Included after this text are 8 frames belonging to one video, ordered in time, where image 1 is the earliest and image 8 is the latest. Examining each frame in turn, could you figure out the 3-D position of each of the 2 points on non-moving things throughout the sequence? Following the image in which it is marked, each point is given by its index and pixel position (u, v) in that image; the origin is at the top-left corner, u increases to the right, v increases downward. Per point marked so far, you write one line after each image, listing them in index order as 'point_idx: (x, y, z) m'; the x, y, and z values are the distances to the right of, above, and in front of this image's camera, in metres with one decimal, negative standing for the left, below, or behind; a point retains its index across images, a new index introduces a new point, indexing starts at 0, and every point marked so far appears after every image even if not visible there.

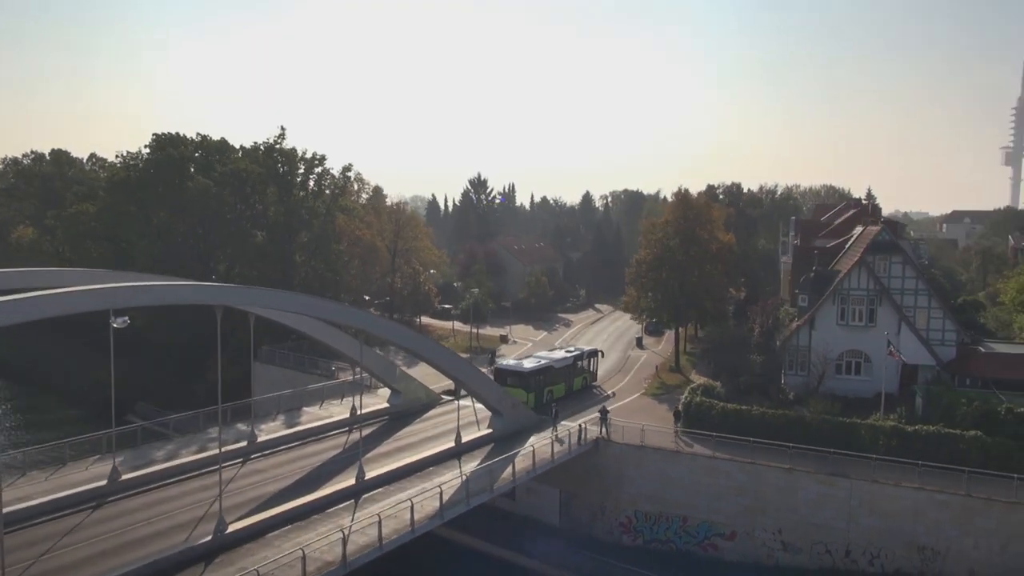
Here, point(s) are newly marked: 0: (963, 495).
0: (+11.5, -5.3, +19.2) m
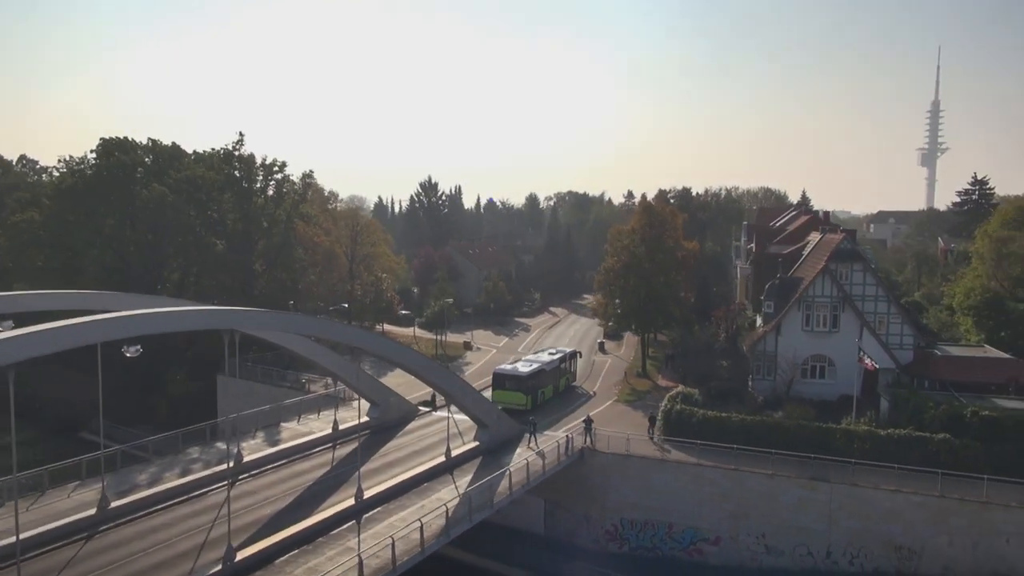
0: (+11.5, -5.6, +20.2) m
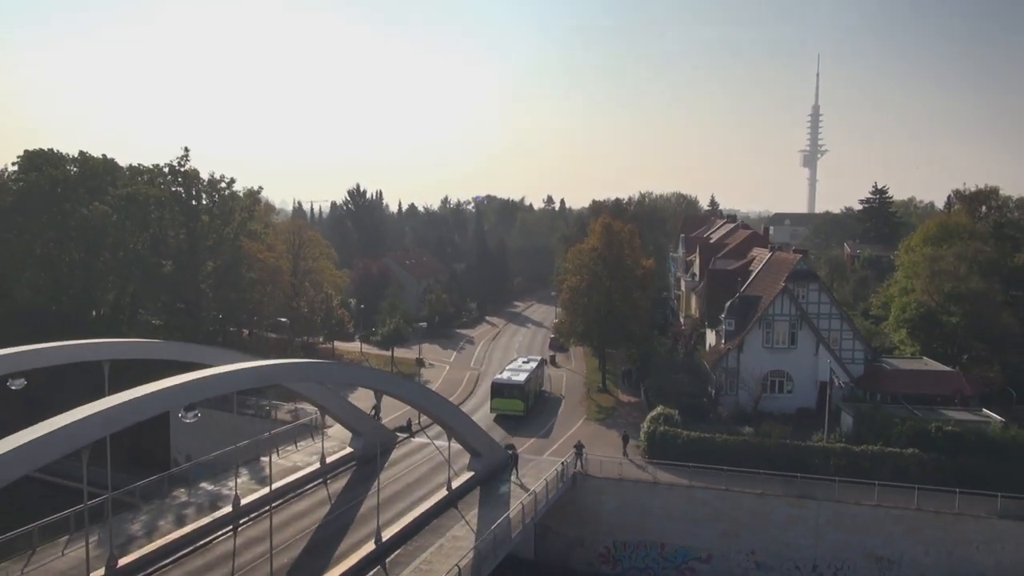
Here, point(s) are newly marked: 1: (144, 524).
0: (+11.7, -6.4, +21.8) m
1: (-9.4, -6.1, +19.2) m
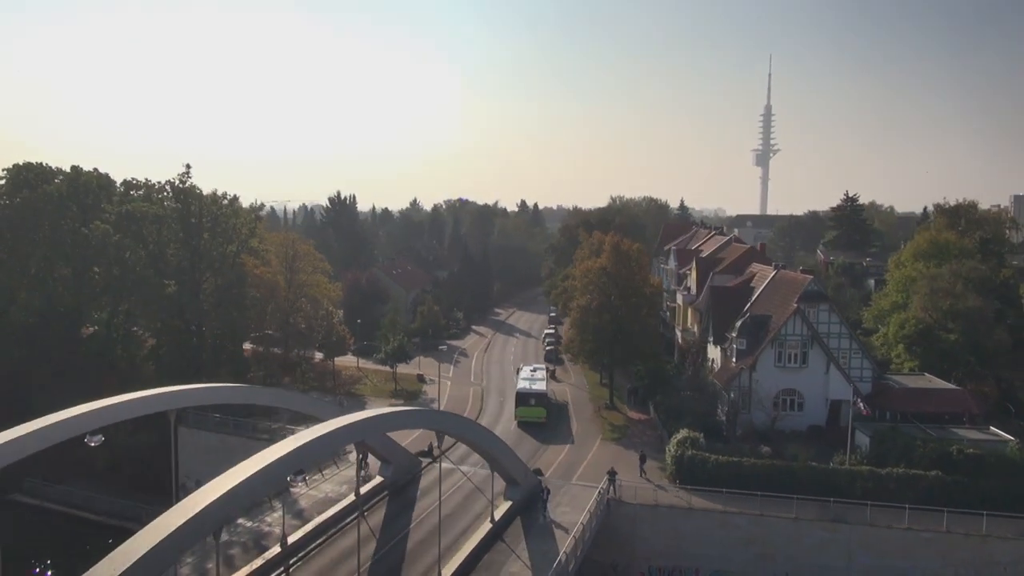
0: (+12.9, -7.3, +22.5) m
1: (-8.0, -7.0, +18.8) m
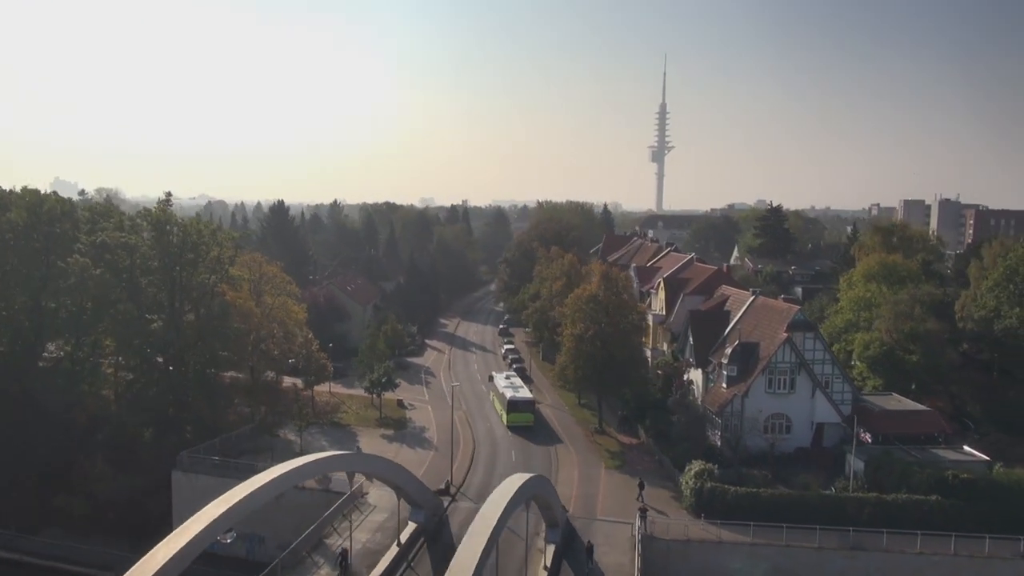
0: (+14.4, -8.7, +24.5) m
1: (-5.9, -8.7, +18.3) m
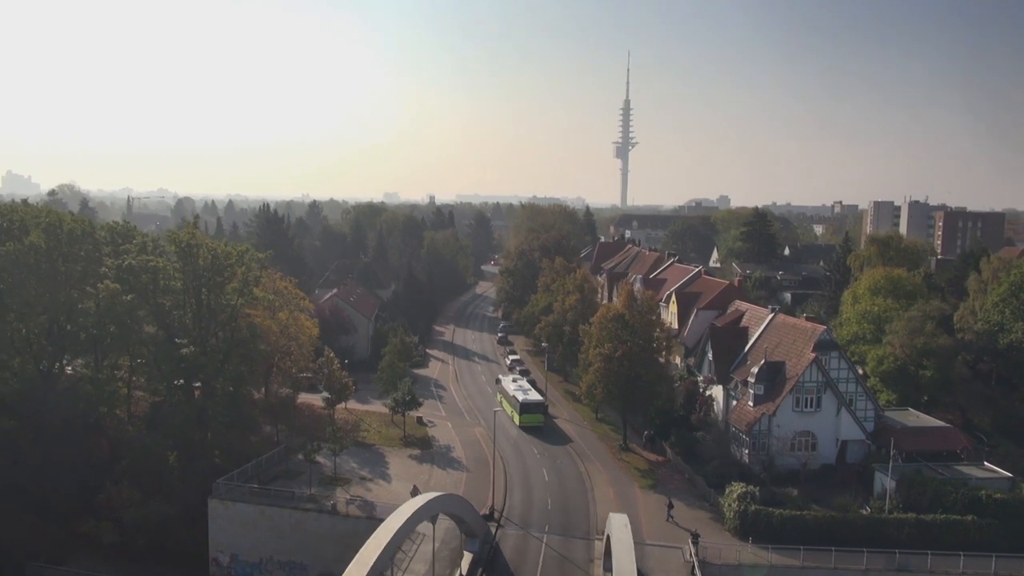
0: (+16.3, -9.7, +25.5) m
1: (-3.7, -9.8, +18.4) m
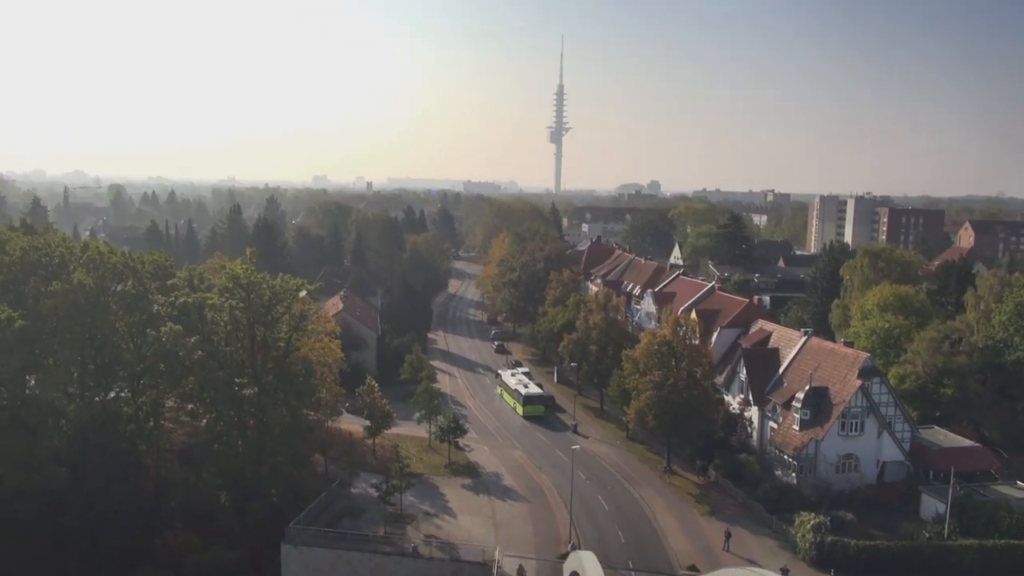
0: (+19.9, -11.3, +27.4) m
1: (+0.5, -11.7, +18.7) m
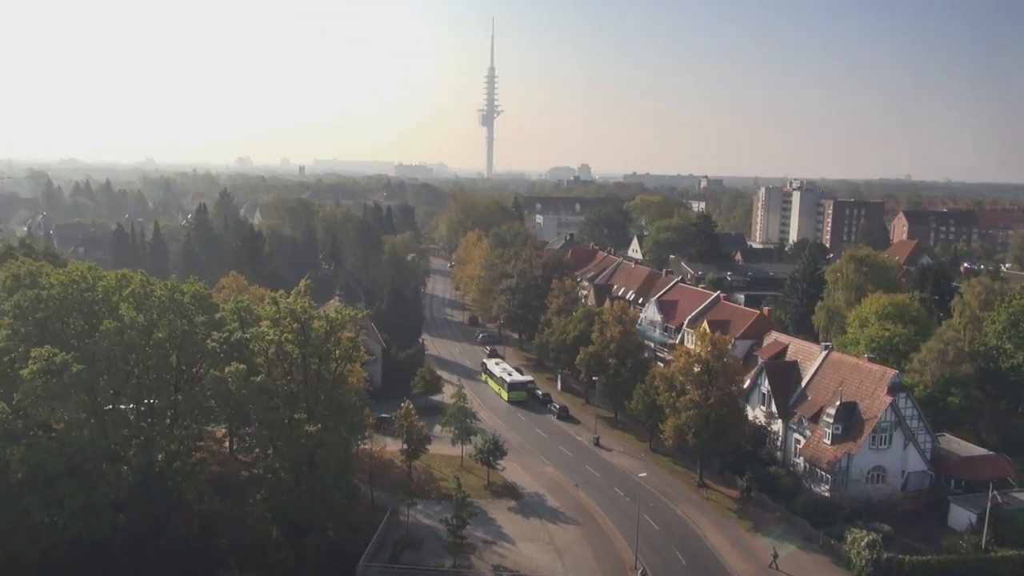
0: (+23.1, -12.5, +29.6) m
1: (+4.5, -13.2, +19.4) m
